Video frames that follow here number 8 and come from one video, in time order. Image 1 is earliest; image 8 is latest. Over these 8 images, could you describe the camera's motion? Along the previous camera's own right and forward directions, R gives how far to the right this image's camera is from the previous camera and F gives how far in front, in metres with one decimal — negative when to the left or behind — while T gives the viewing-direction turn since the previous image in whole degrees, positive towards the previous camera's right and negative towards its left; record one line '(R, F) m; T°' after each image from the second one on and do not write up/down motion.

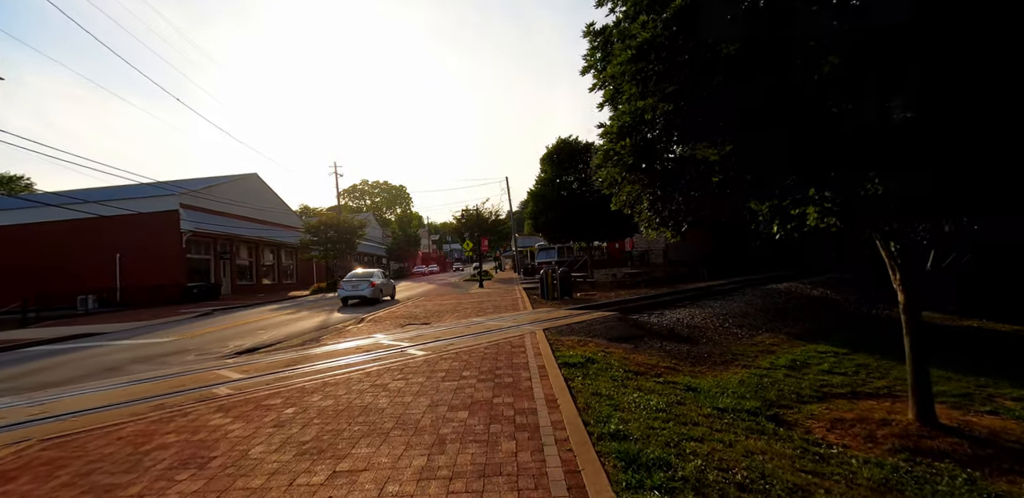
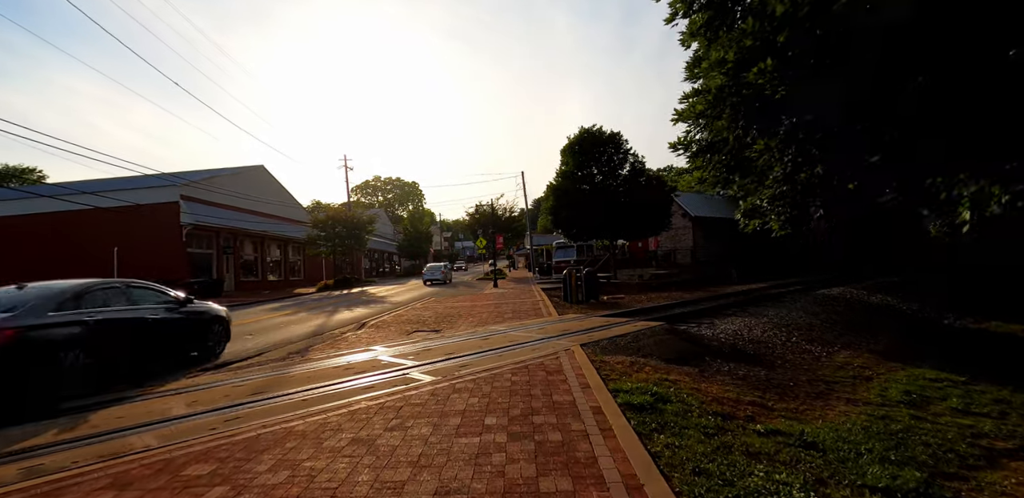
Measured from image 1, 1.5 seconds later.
(-0.3, +1.6) m; -2°
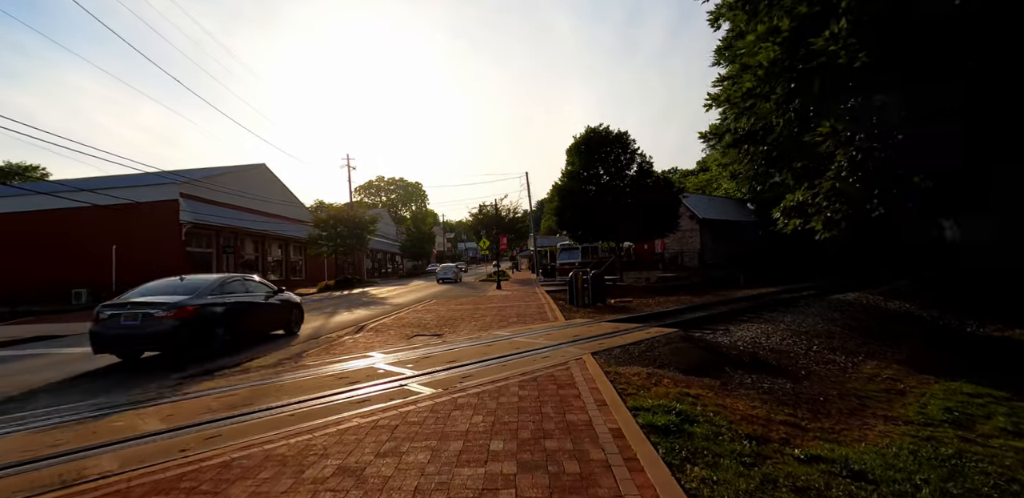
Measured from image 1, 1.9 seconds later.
(-0.1, +0.4) m; 0°
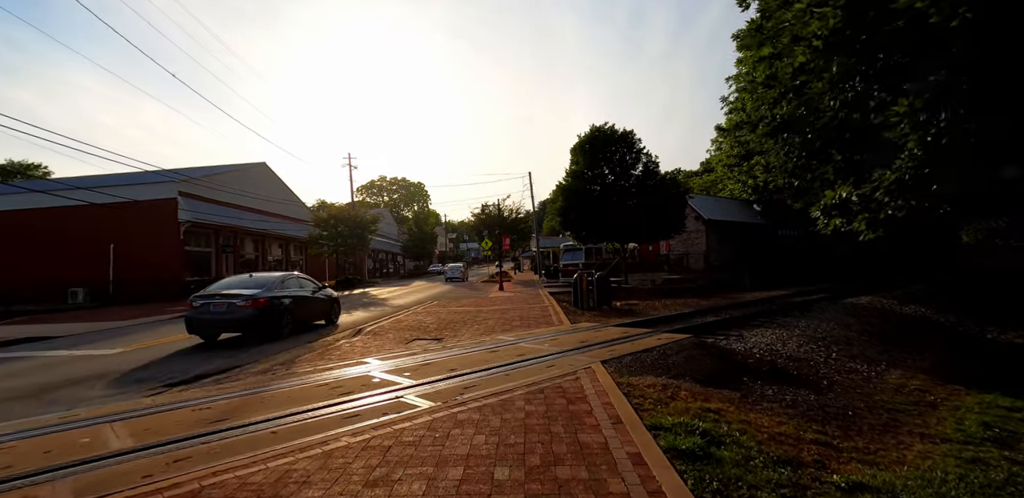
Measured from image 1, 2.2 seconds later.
(0.0, +0.4) m; 0°
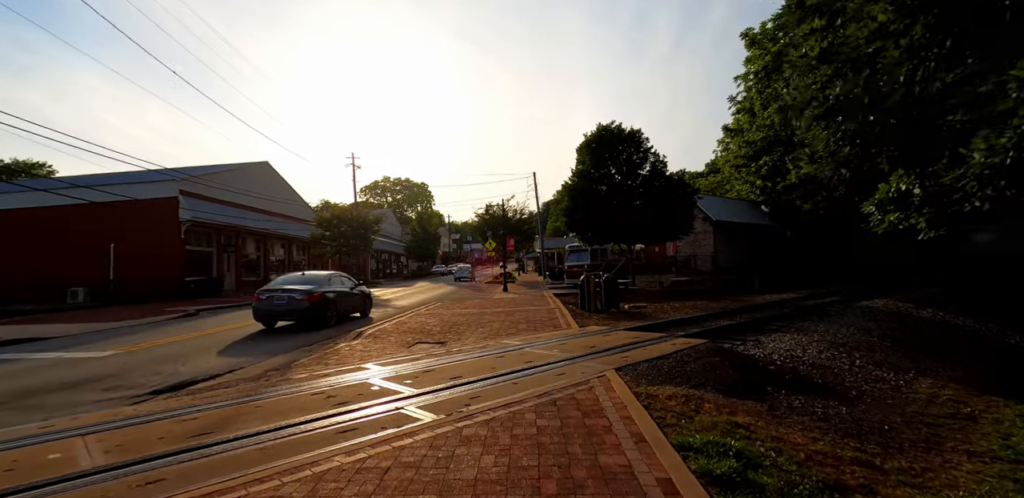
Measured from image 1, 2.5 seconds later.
(-0.1, +0.4) m; 0°
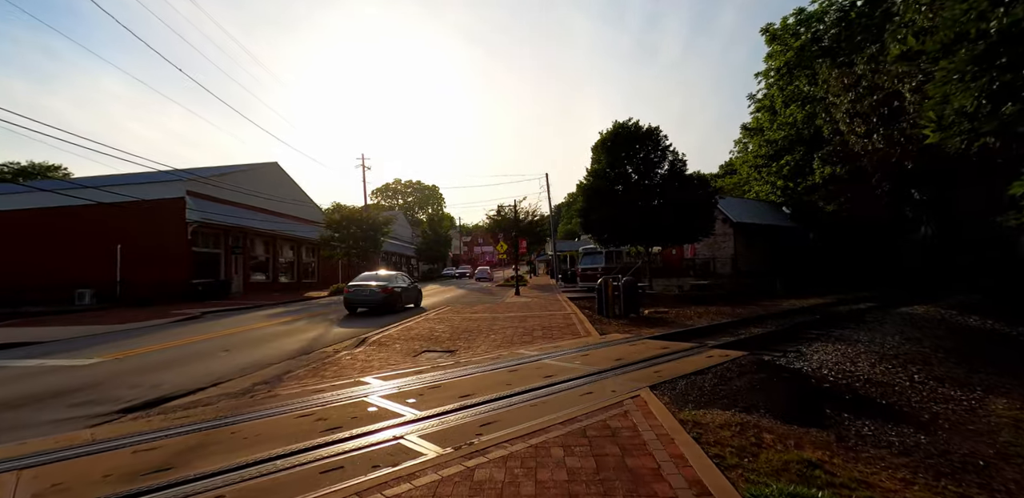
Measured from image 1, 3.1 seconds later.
(-0.1, +0.7) m; -2°
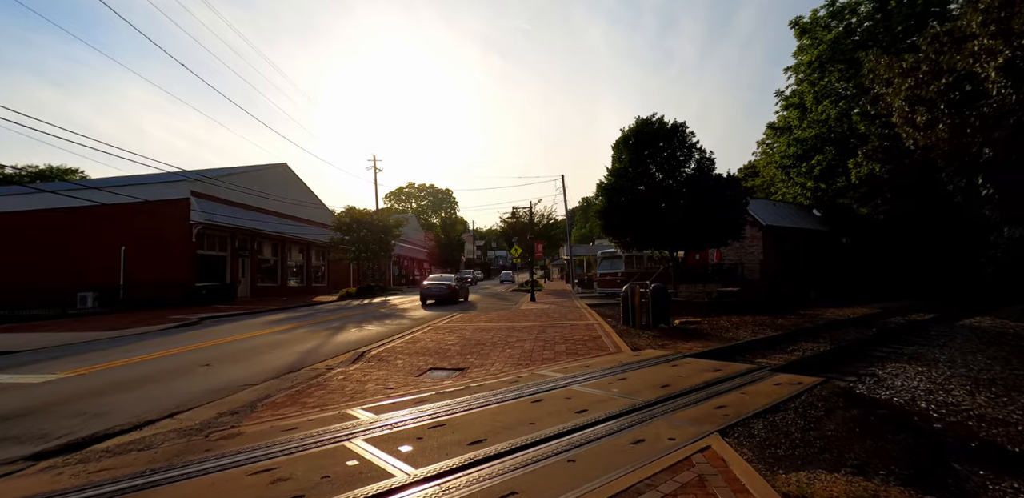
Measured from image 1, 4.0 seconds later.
(-0.1, +1.1) m; -2°
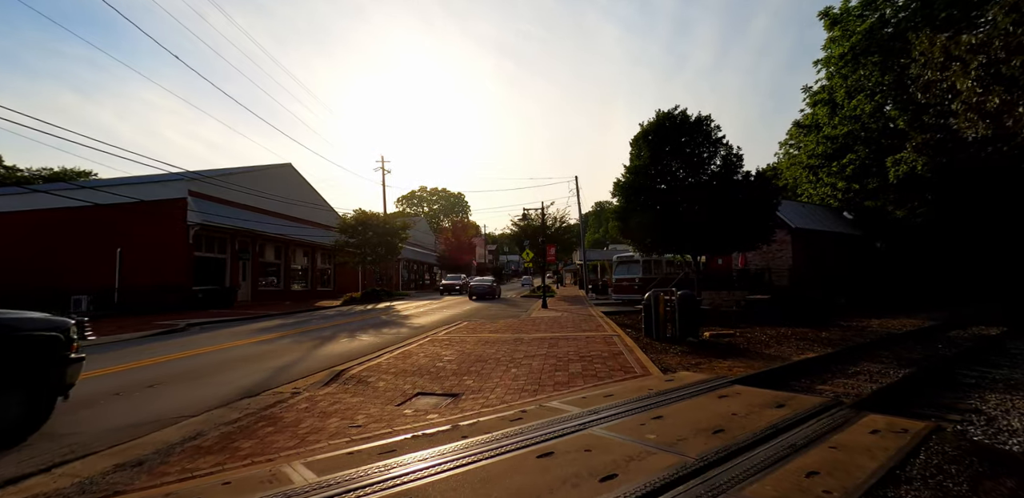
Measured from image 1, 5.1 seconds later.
(+0.1, +1.2) m; -2°
